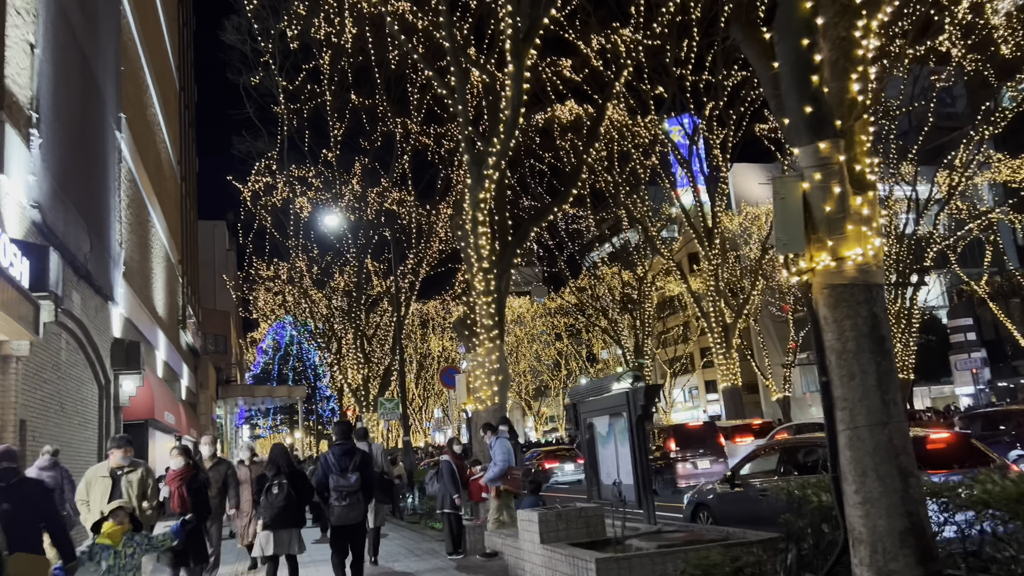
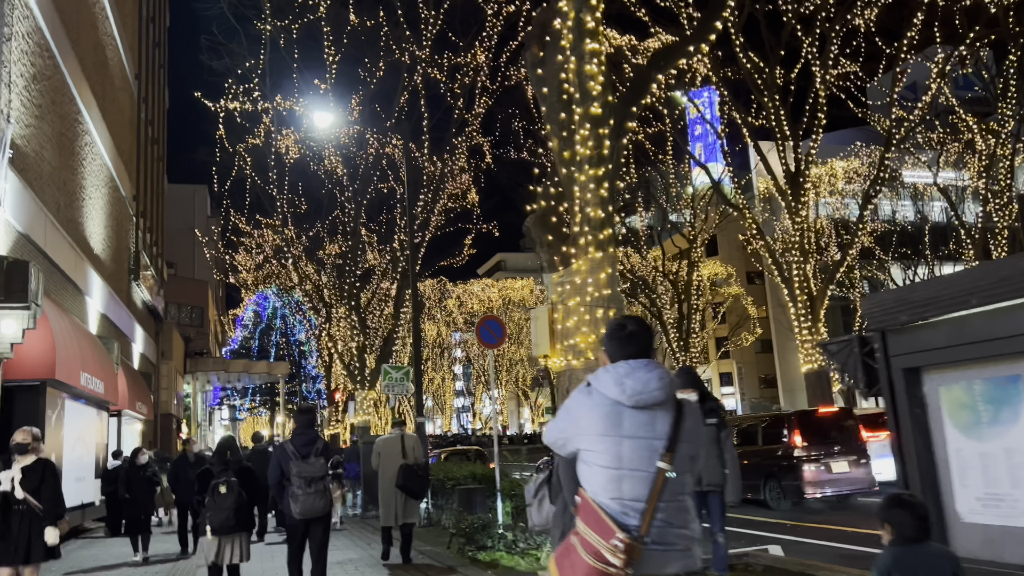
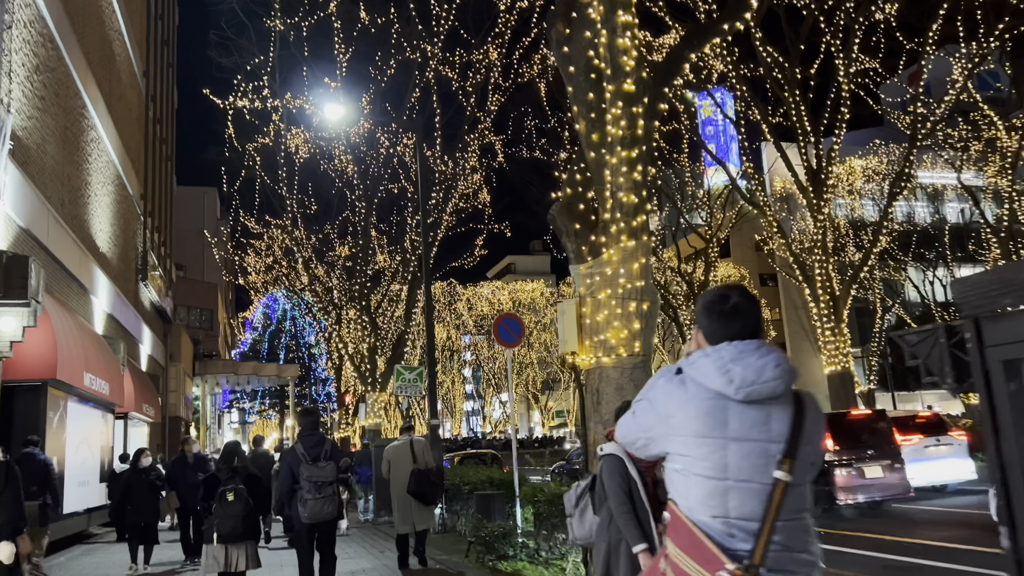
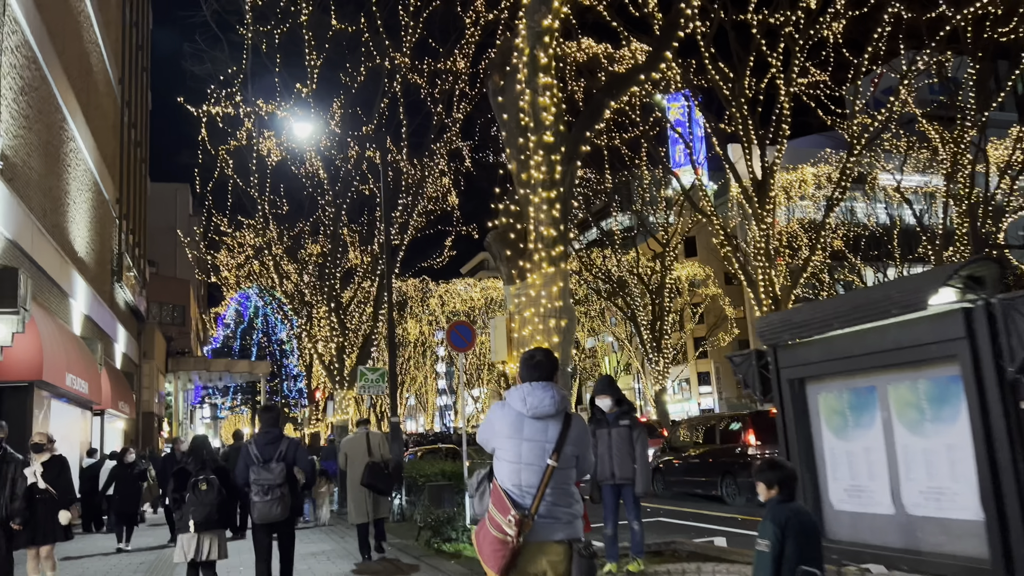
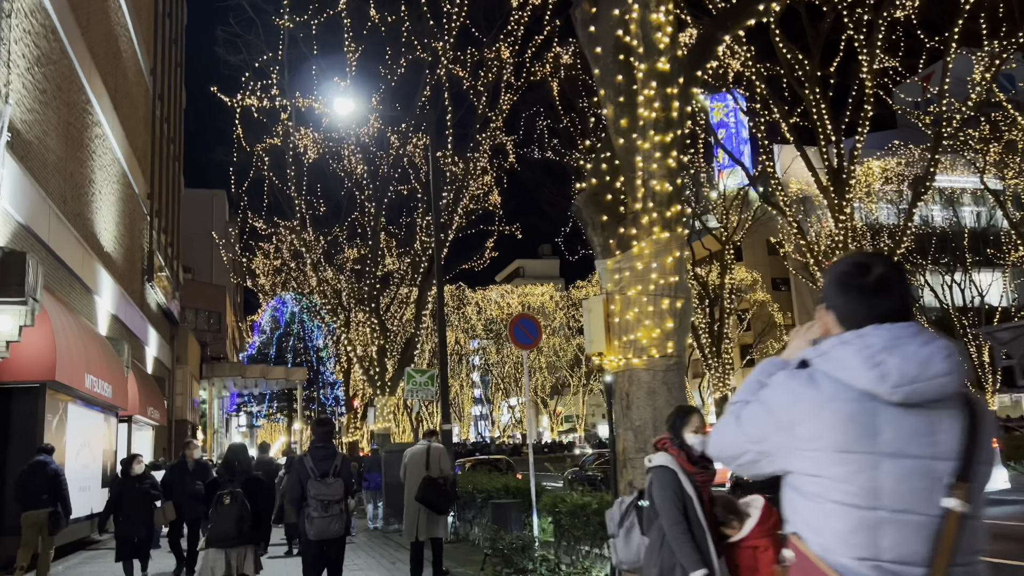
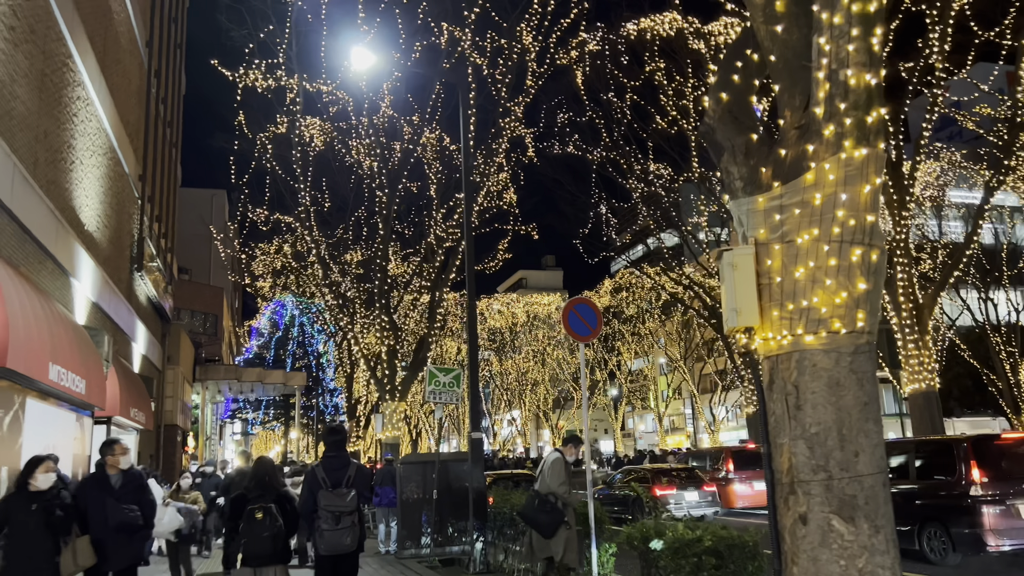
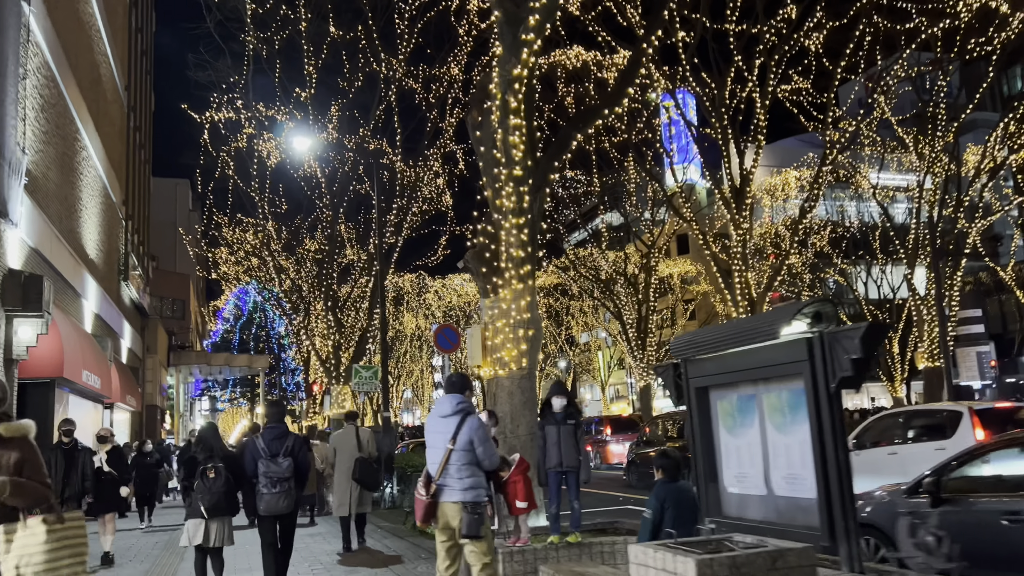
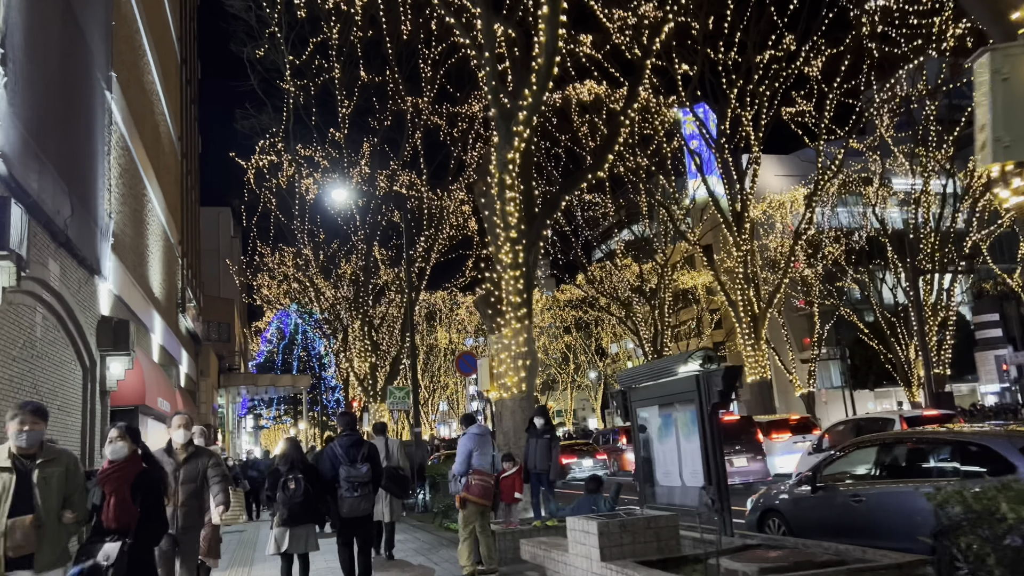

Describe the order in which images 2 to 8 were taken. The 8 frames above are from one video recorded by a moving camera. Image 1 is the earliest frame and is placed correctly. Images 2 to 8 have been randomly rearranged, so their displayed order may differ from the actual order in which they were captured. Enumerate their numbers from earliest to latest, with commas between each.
8, 7, 4, 2, 3, 5, 6
